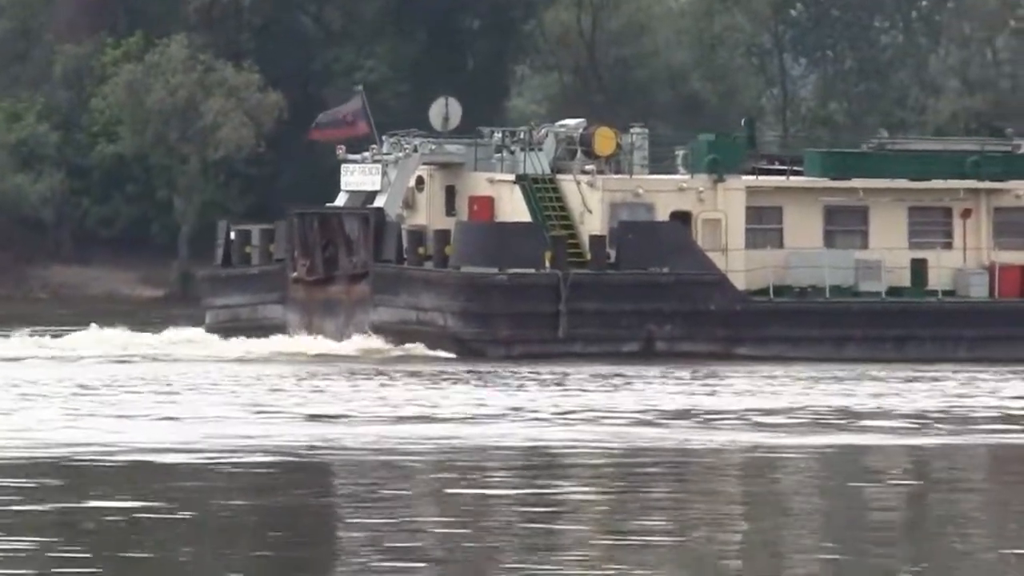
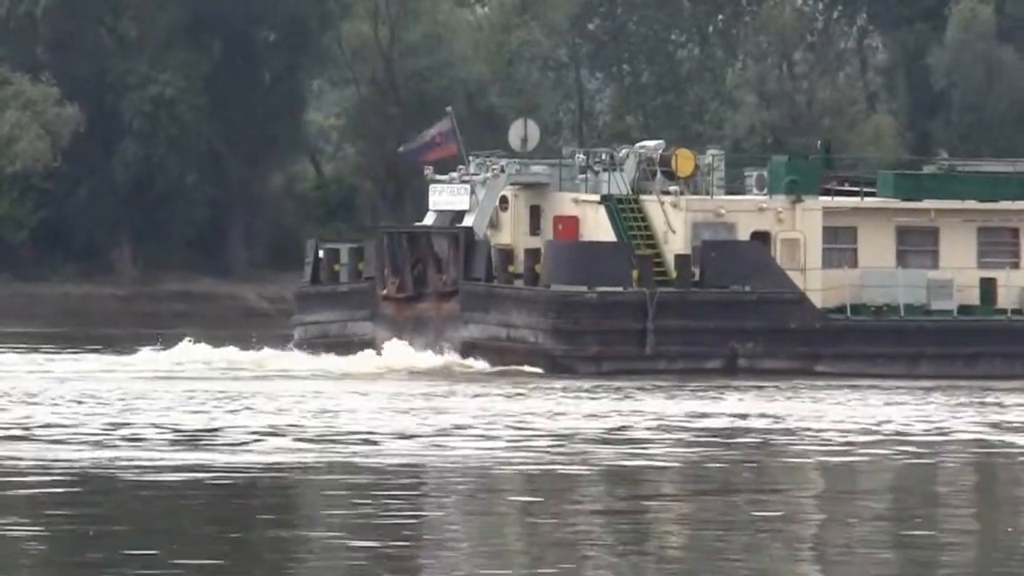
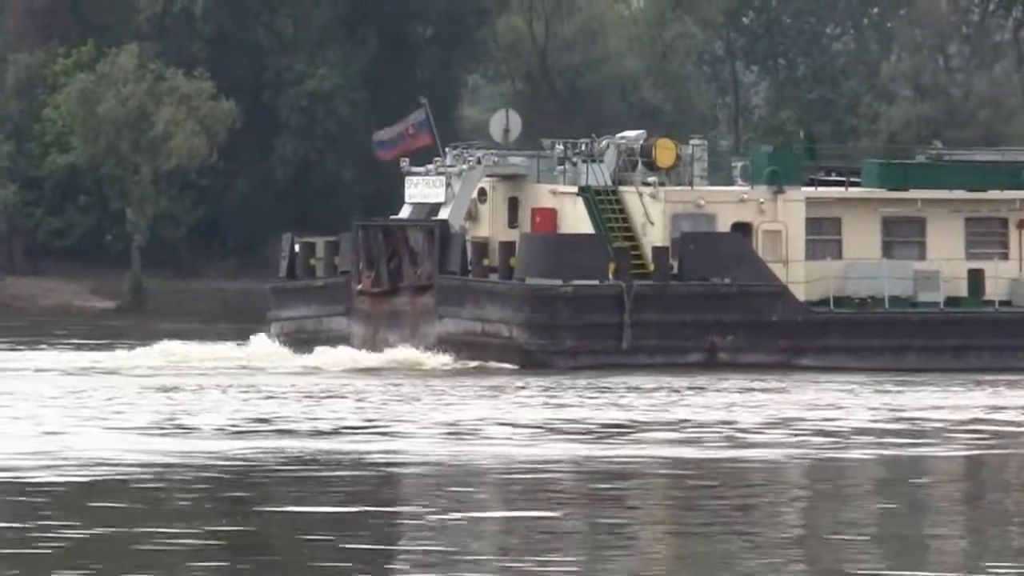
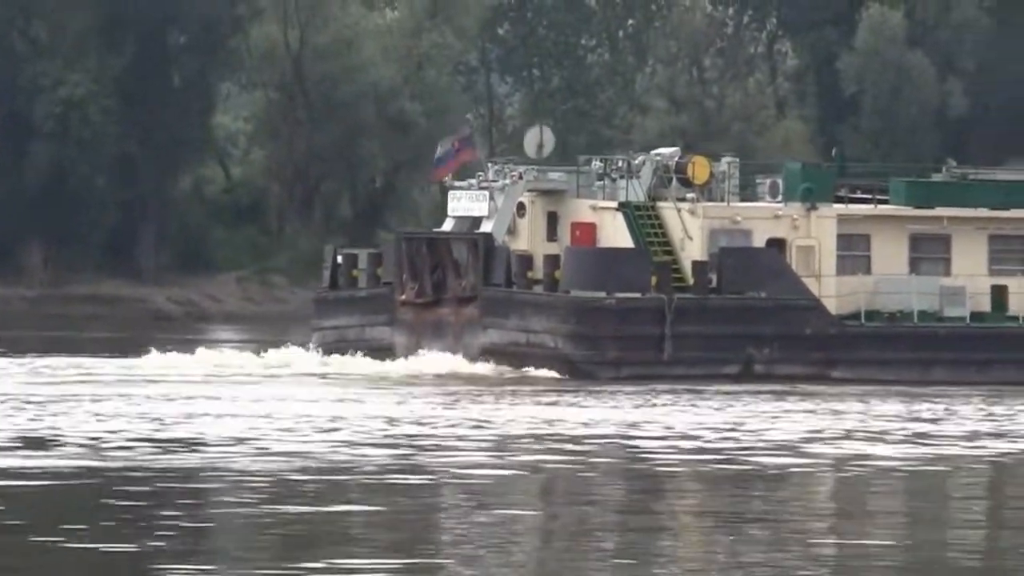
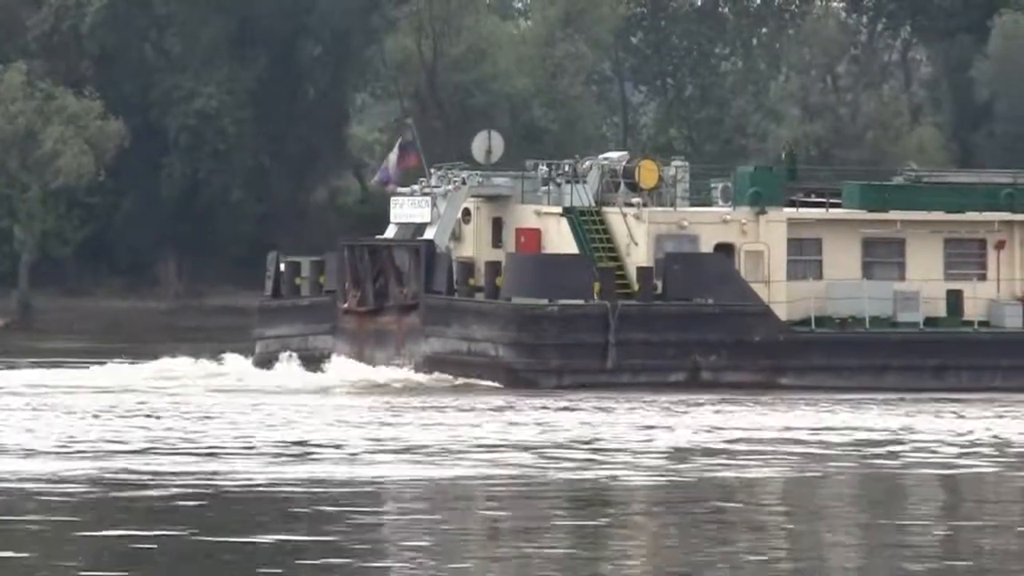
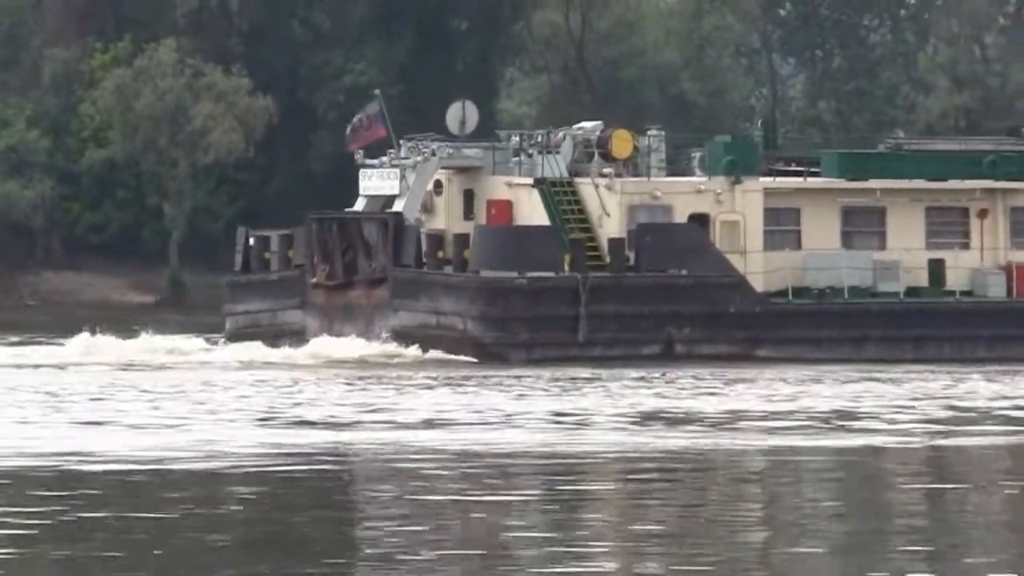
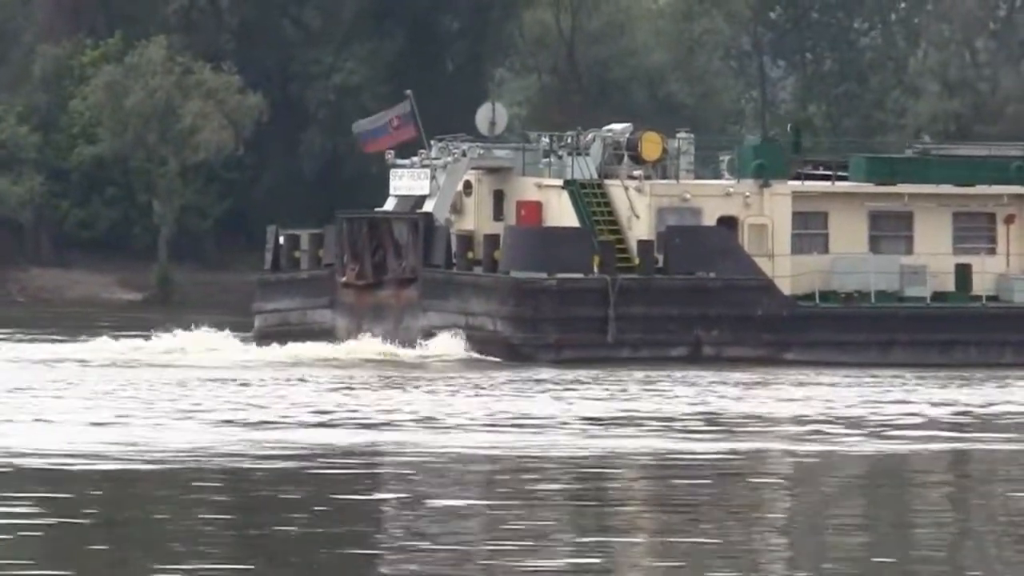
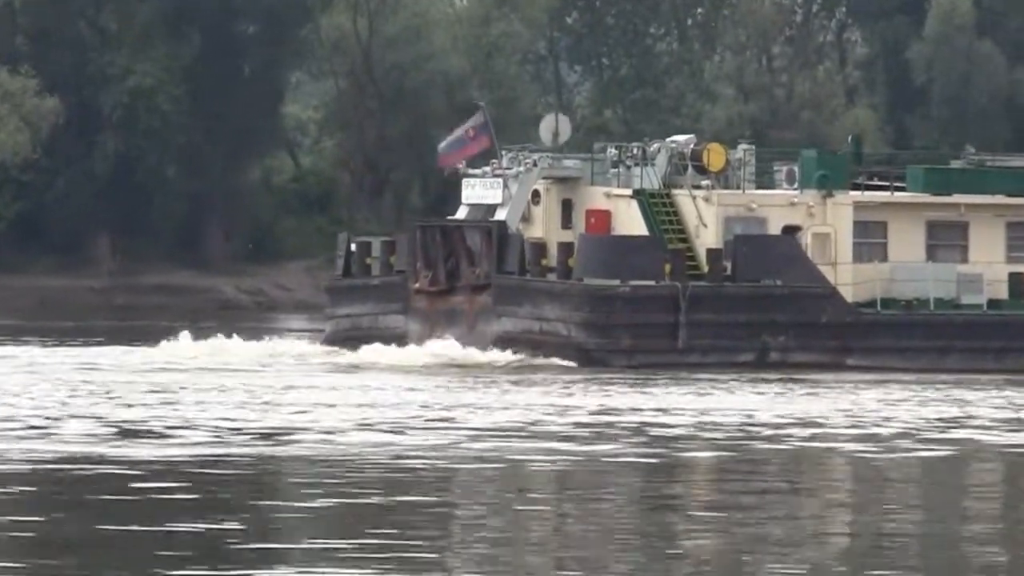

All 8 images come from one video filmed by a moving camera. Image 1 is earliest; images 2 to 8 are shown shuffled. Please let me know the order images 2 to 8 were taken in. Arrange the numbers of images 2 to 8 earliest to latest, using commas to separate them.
6, 7, 3, 5, 2, 8, 4
